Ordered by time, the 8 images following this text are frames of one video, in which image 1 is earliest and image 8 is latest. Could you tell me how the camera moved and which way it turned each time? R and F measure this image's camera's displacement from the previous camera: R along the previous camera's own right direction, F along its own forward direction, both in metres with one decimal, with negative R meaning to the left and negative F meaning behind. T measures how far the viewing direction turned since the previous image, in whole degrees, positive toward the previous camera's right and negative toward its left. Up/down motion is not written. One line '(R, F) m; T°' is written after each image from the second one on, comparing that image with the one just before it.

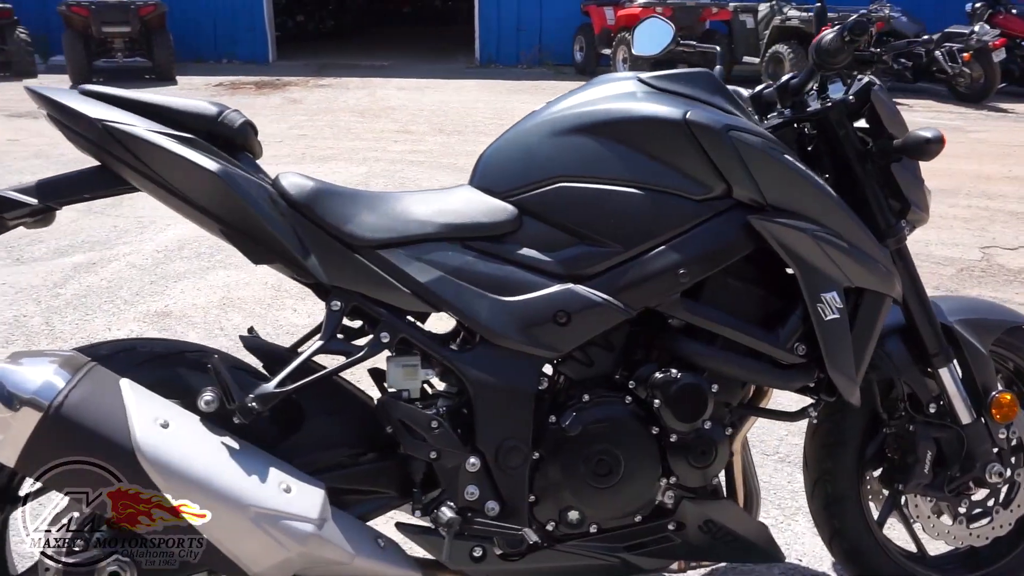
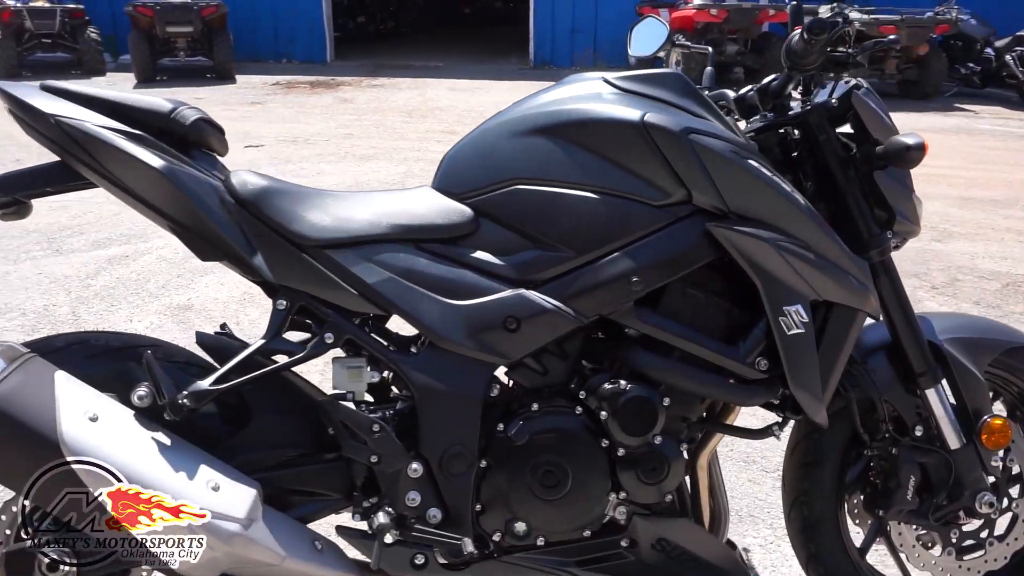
(+0.2, +0.1) m; -4°
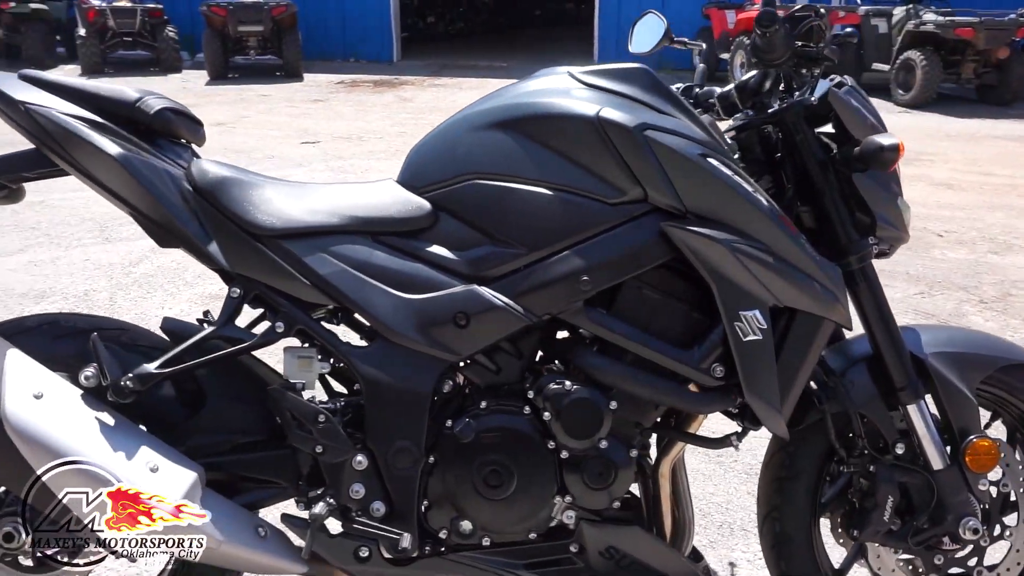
(+0.3, 0.0) m; -5°
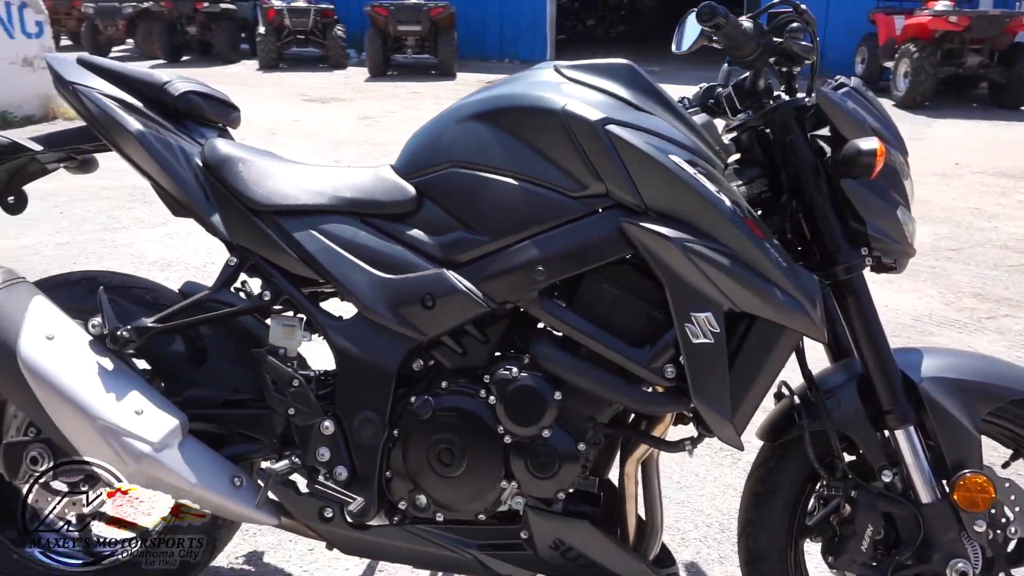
(+0.4, 0.0) m; -11°
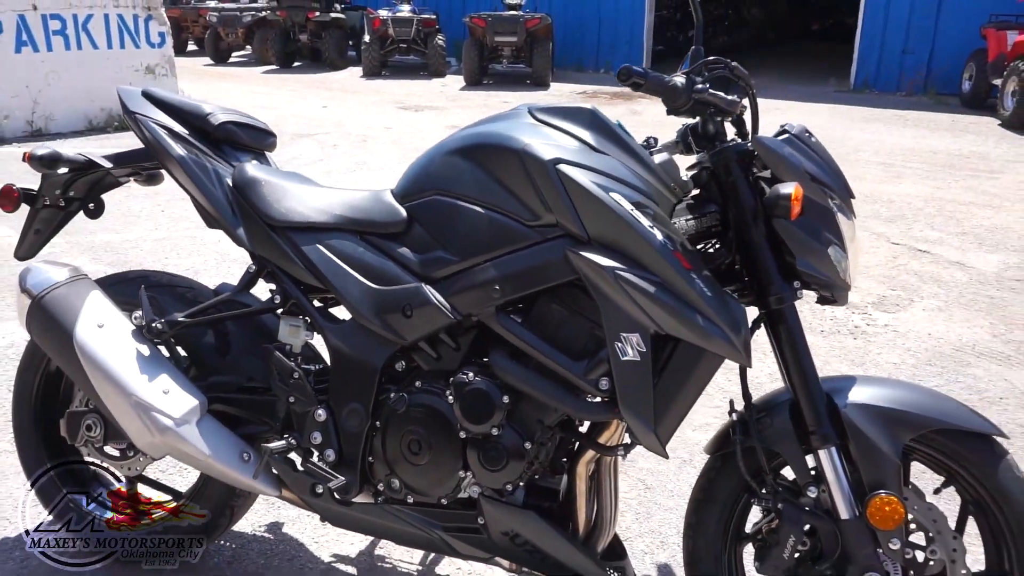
(+0.3, -0.2) m; -7°
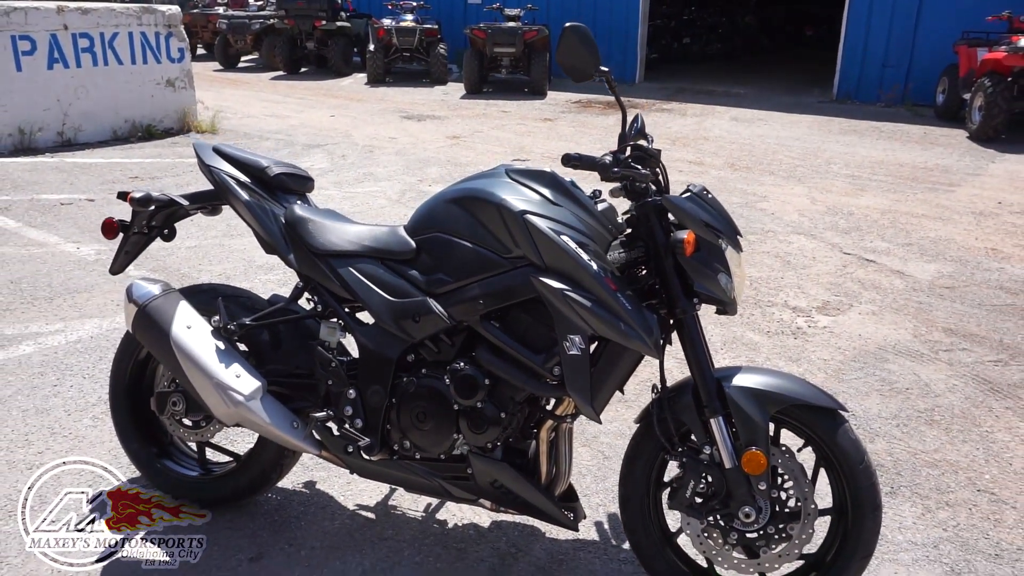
(+0.1, -0.8) m; 0°
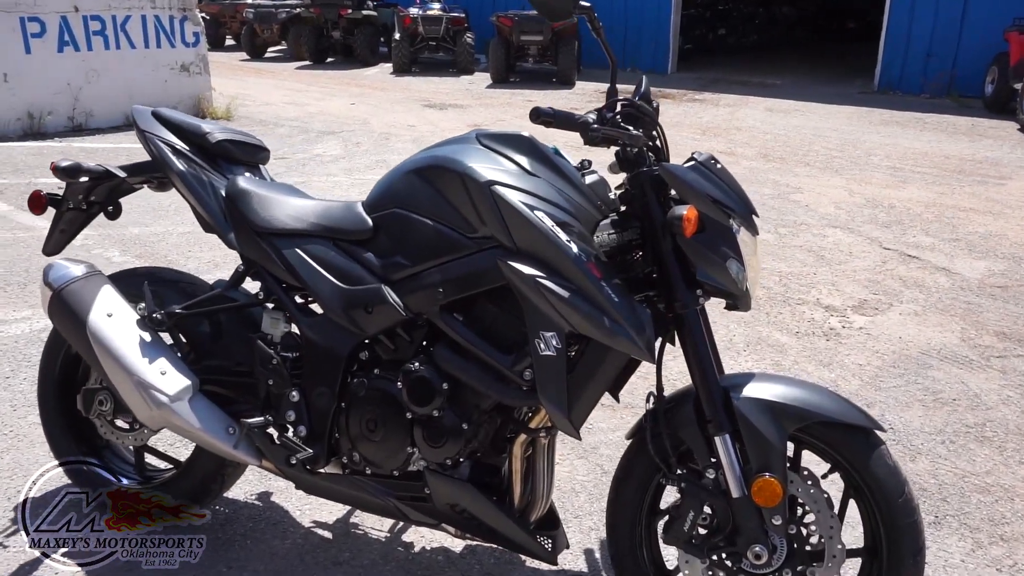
(+0.2, +0.5) m; -2°
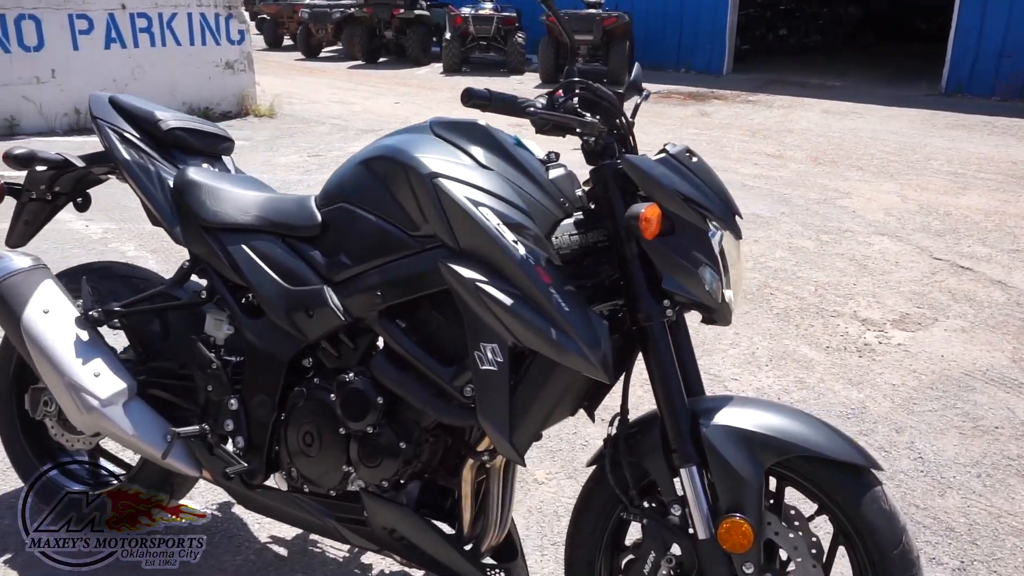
(+0.3, +0.3) m; -4°
